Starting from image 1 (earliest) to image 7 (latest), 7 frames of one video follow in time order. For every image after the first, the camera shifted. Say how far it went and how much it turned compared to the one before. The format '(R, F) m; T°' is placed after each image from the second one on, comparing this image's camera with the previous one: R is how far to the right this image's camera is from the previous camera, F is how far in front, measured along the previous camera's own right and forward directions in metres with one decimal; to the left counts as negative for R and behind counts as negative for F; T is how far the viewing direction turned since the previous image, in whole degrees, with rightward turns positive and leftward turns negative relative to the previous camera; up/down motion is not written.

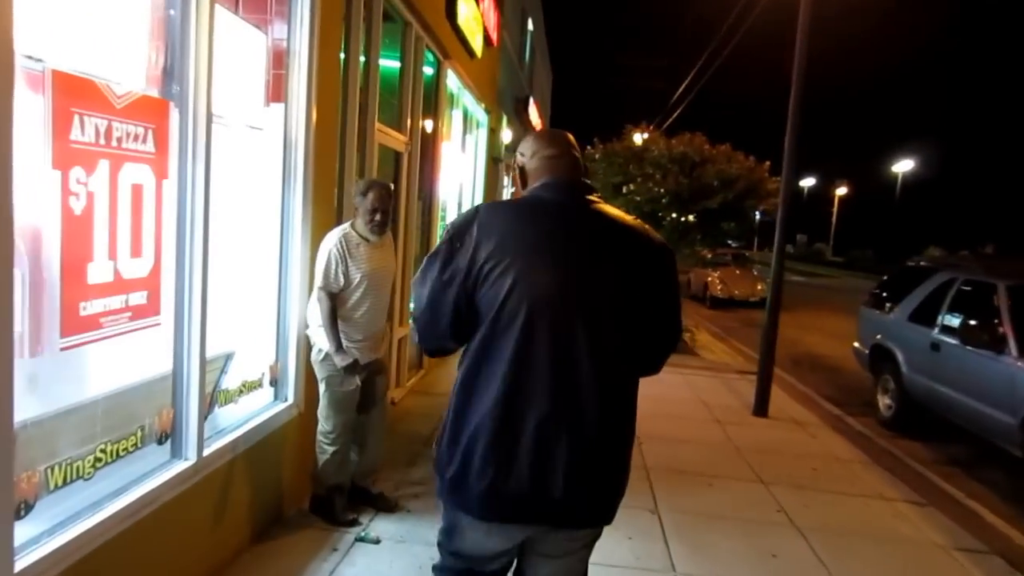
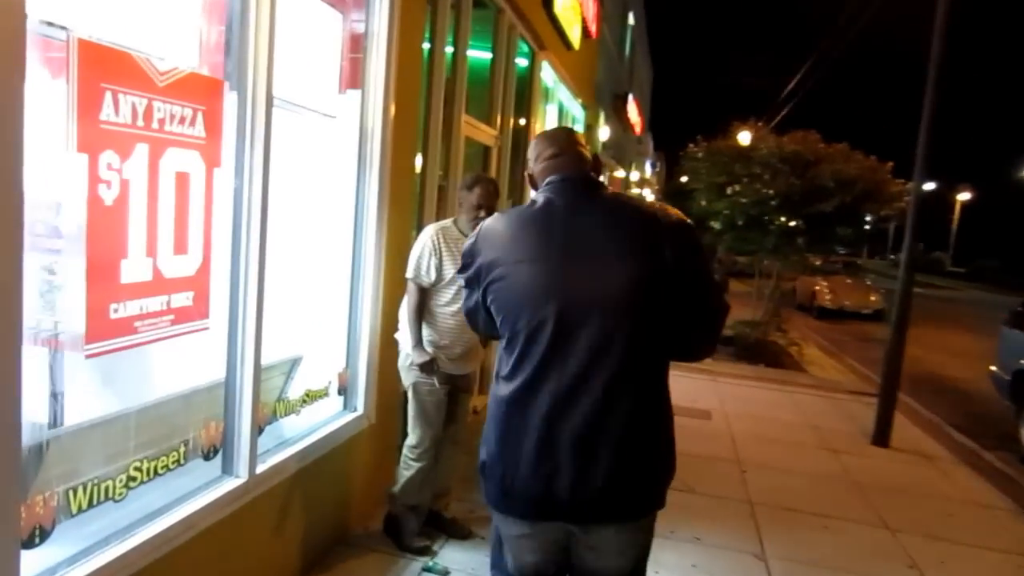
(0.0, +0.5) m; -7°
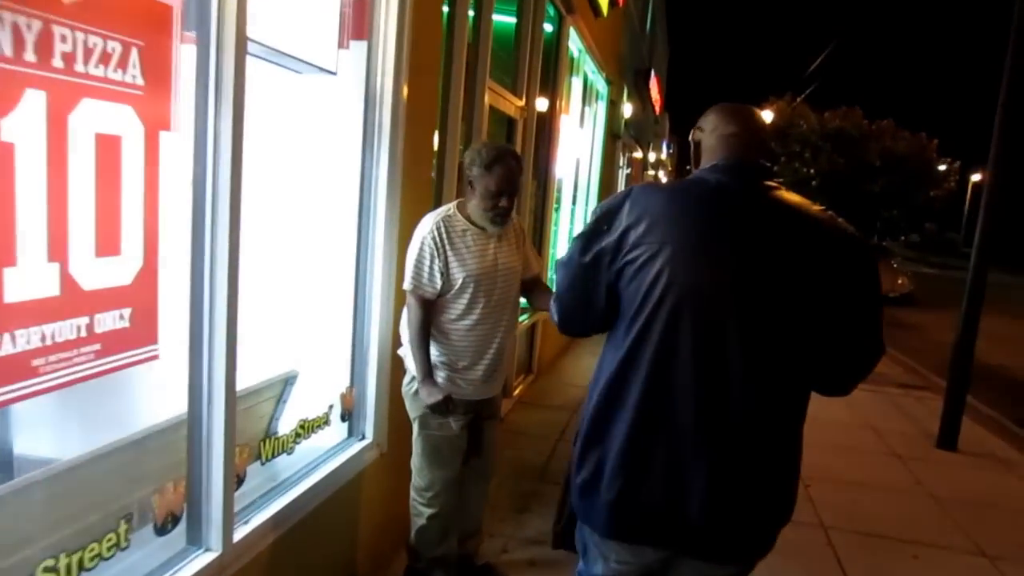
(-0.2, +0.9) m; 0°
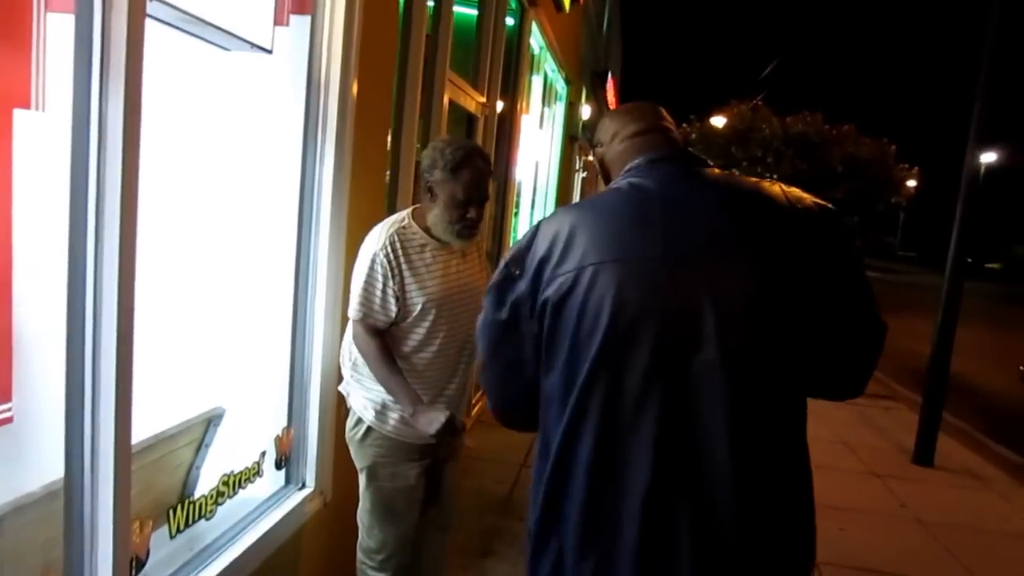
(-0.1, +0.5) m; +4°
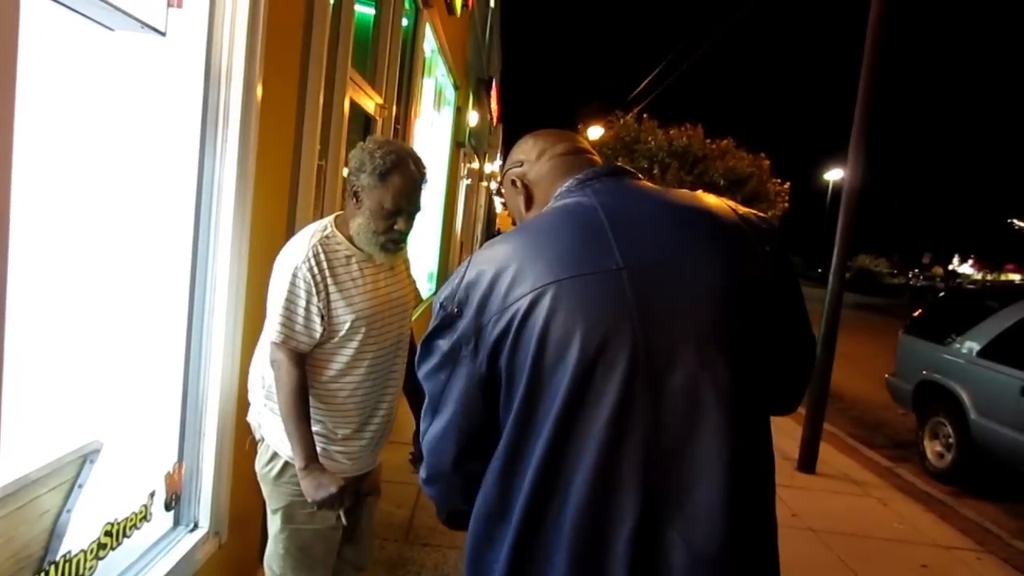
(-0.2, +0.2) m; +9°
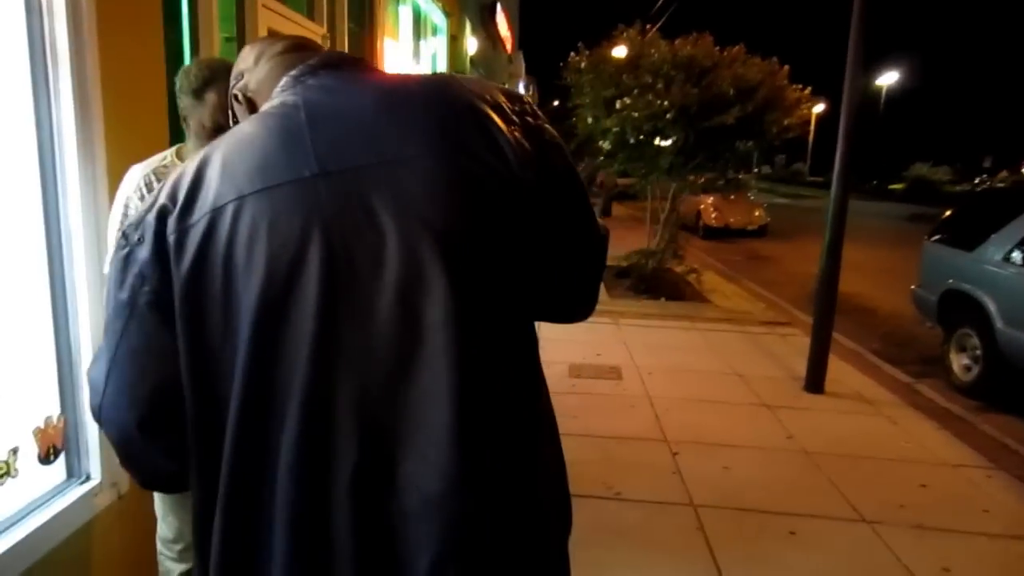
(+0.6, +0.3) m; -4°
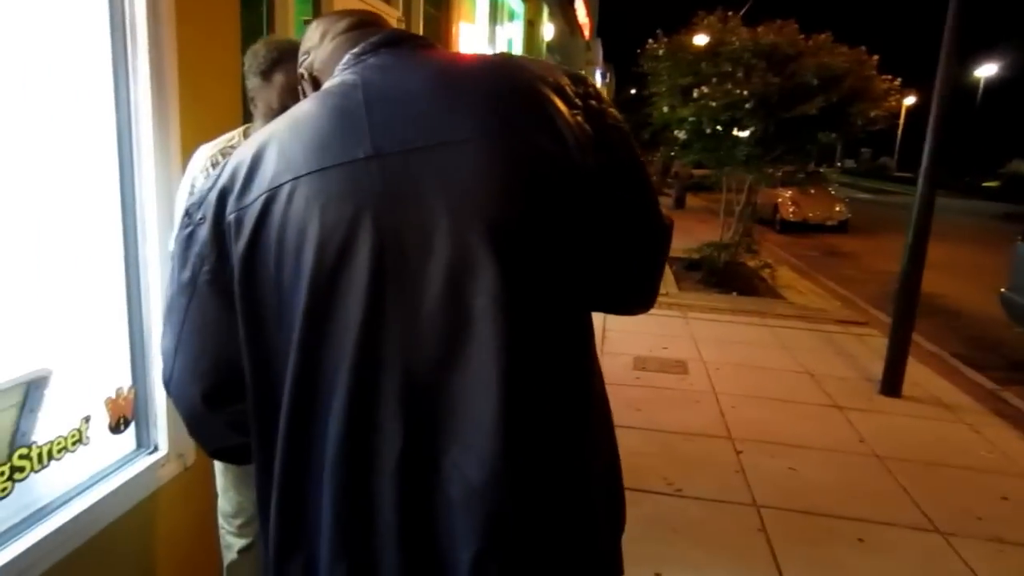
(0.0, 0.0) m; -5°
